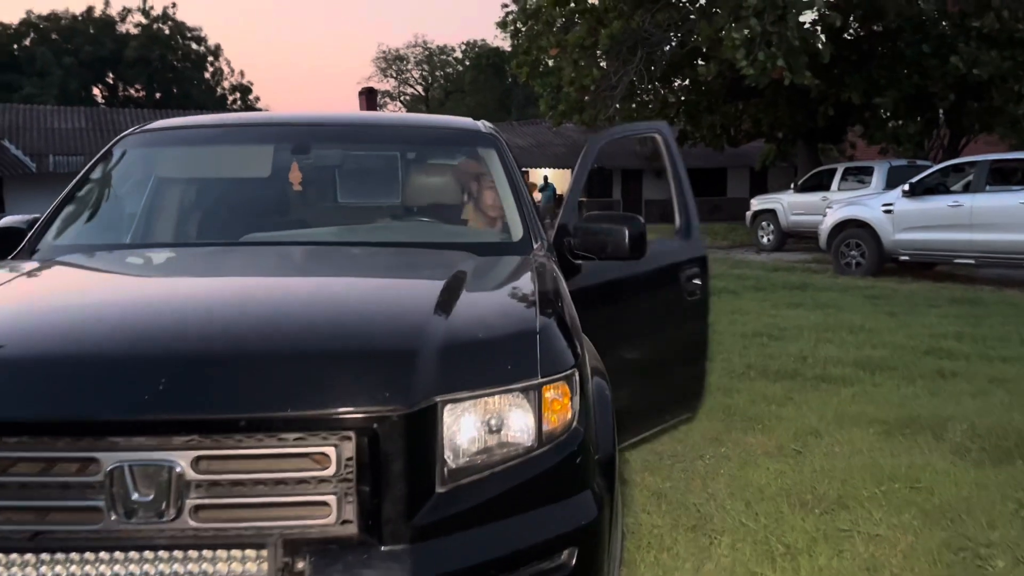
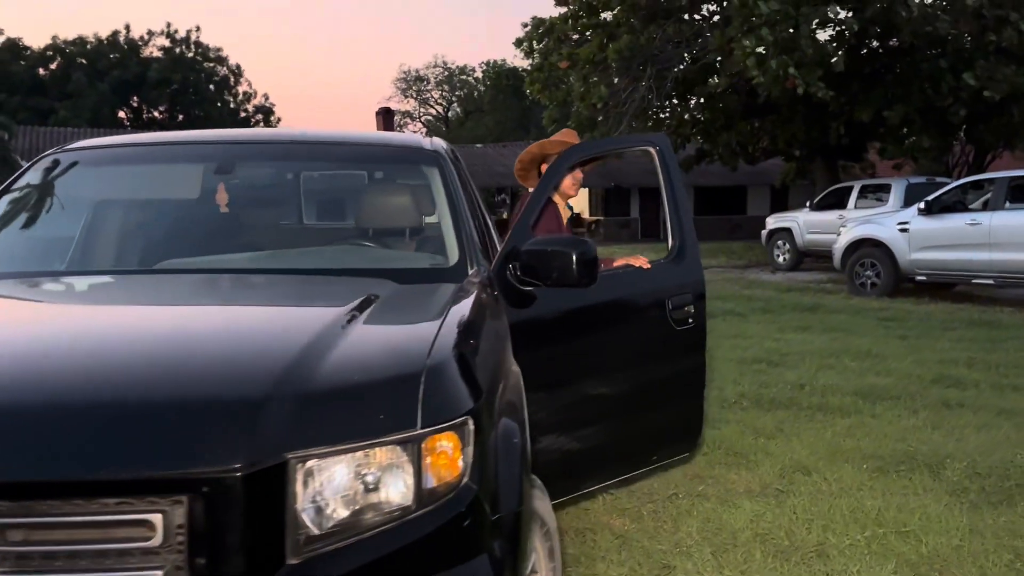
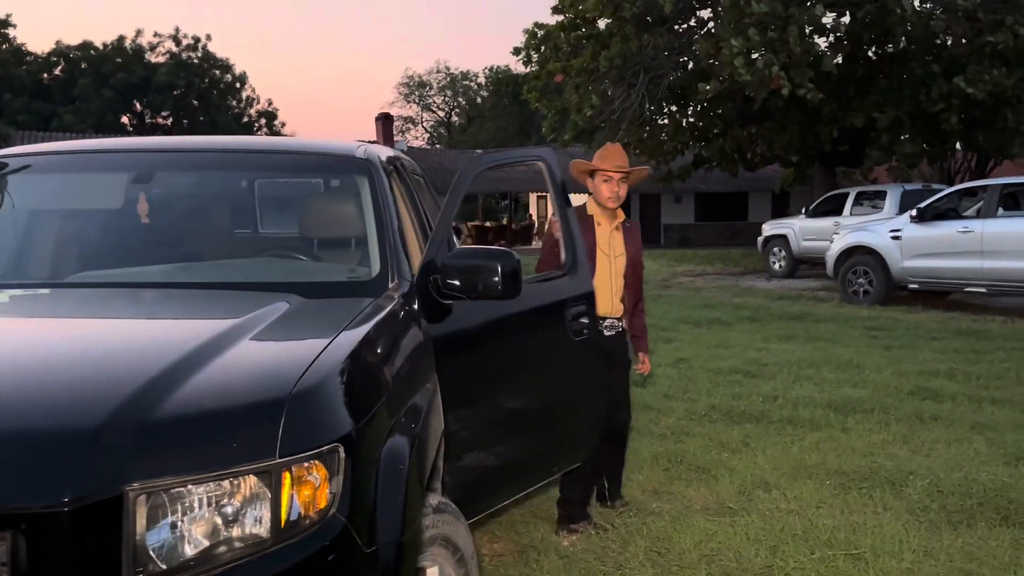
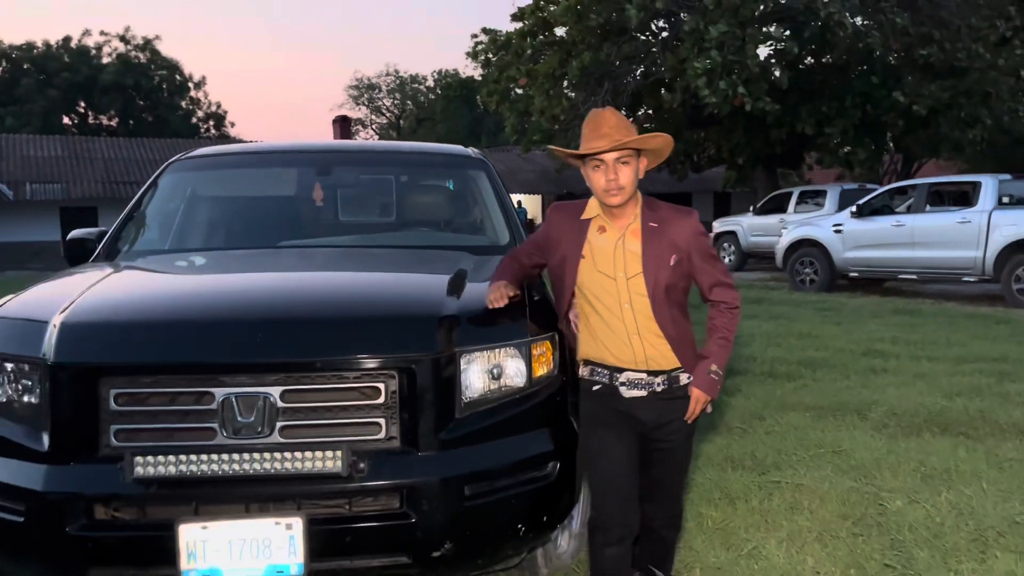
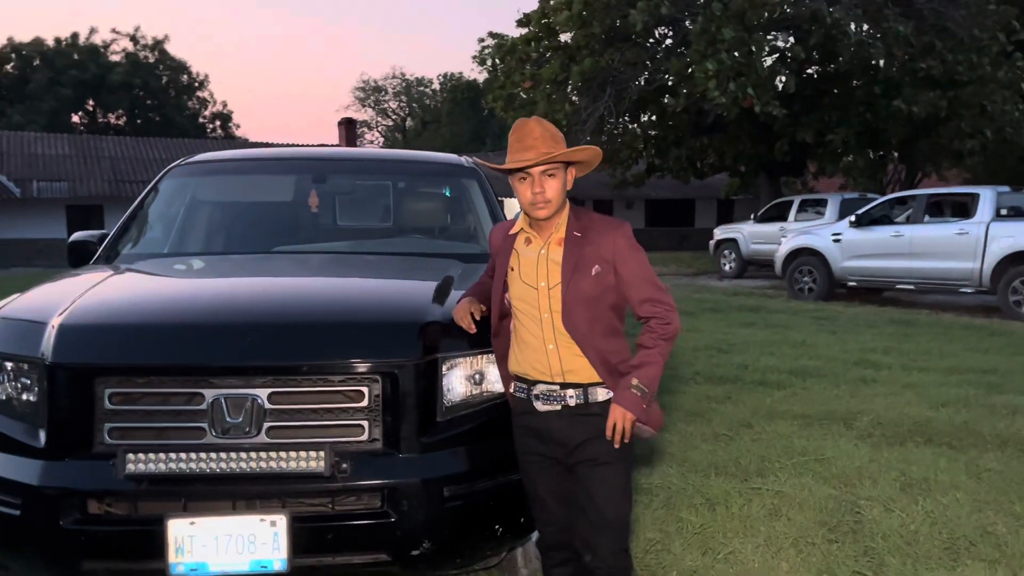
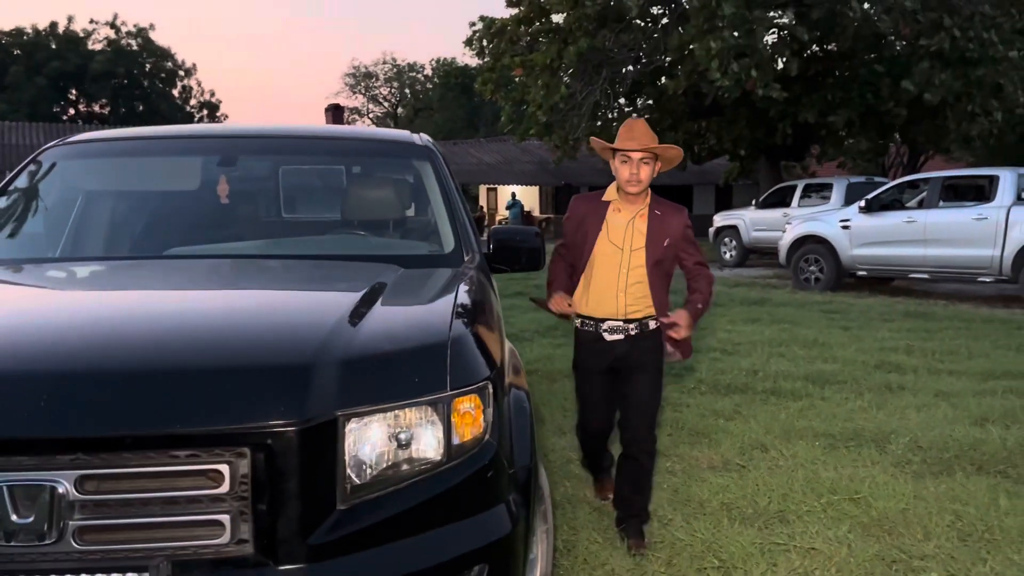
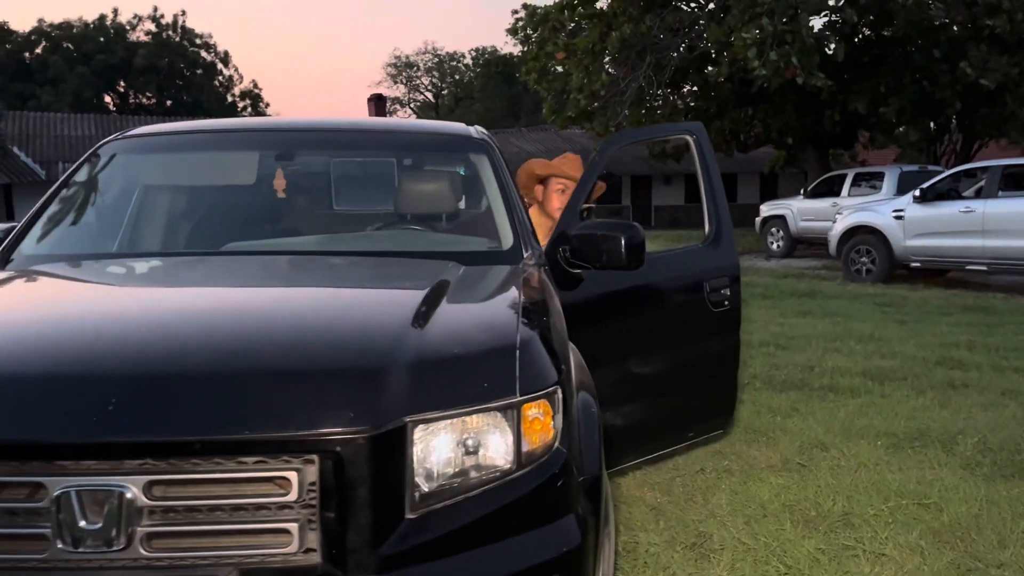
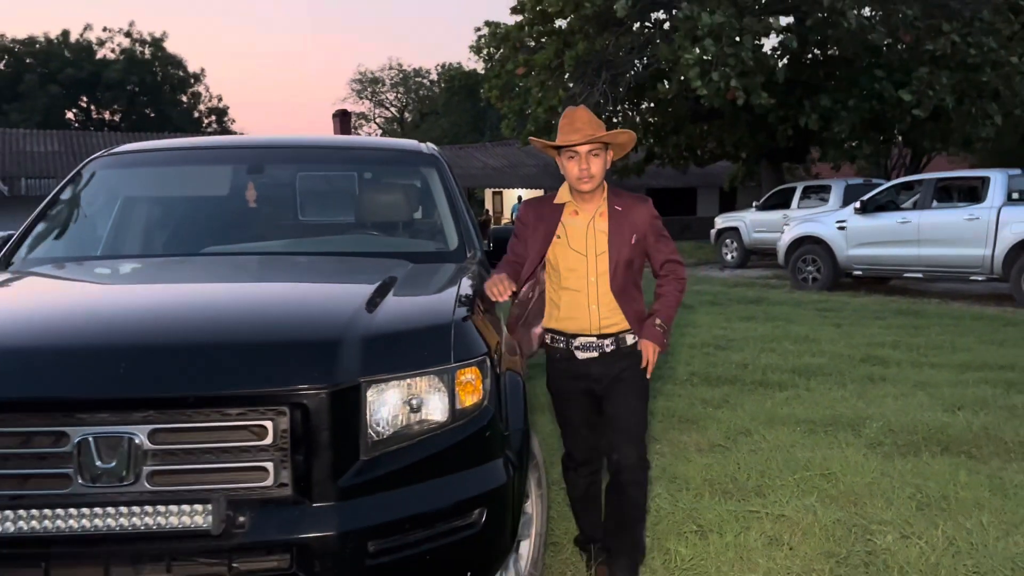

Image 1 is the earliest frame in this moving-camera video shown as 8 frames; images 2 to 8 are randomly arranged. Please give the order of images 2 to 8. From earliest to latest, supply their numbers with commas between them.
7, 2, 3, 6, 8, 4, 5
